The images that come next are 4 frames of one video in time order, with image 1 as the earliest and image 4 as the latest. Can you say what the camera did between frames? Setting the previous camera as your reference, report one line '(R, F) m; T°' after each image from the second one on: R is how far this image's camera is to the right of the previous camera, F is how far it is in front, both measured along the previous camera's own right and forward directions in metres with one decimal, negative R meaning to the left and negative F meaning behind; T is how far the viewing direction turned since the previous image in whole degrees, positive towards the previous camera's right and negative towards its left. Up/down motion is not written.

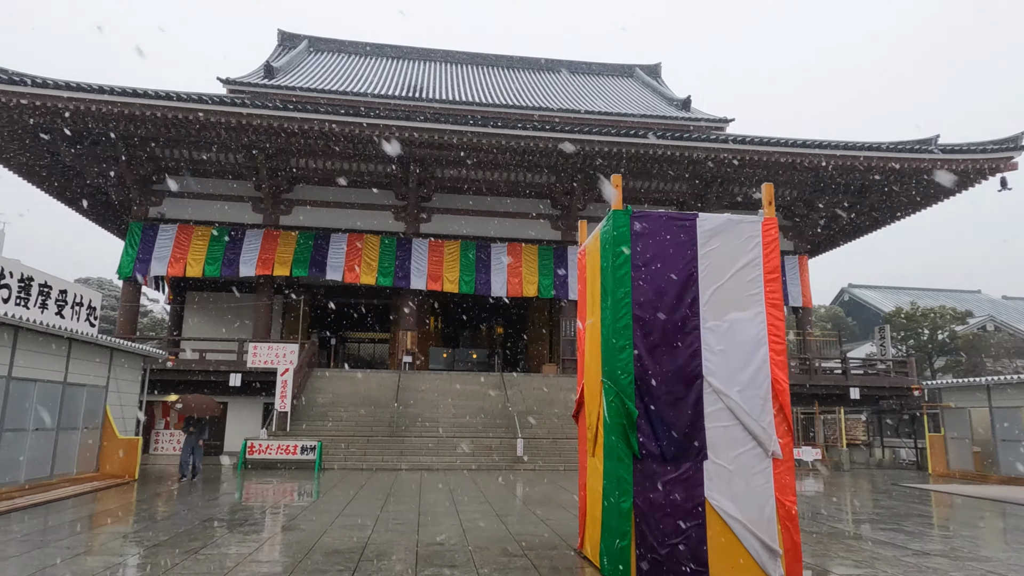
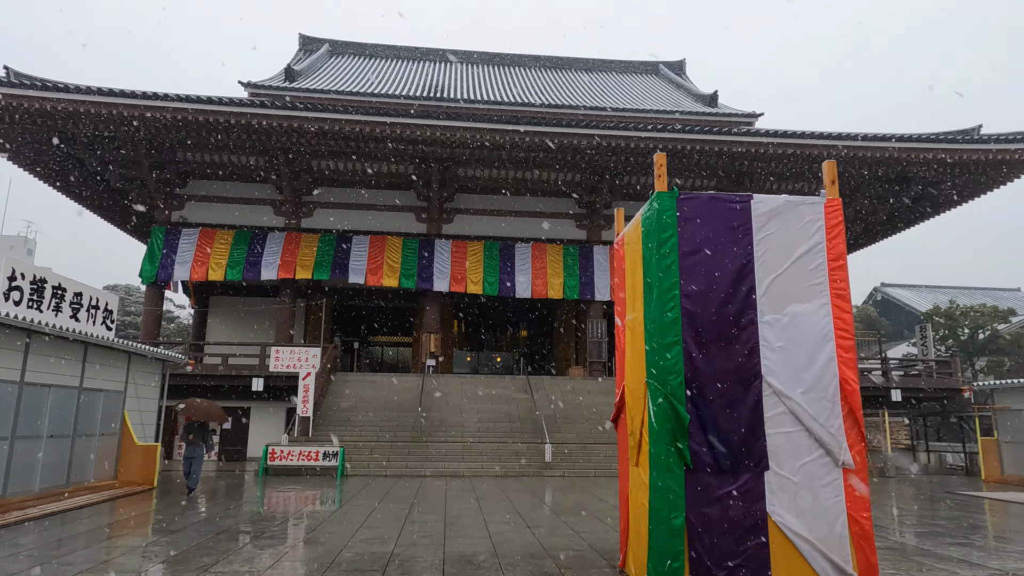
(-0.1, +0.4) m; -2°
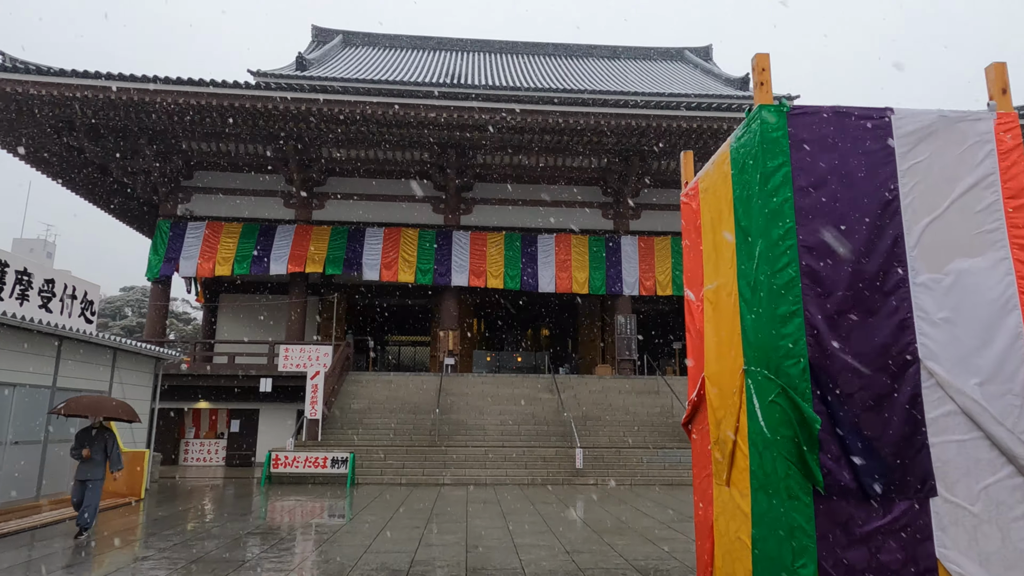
(-0.1, +1.0) m; -2°
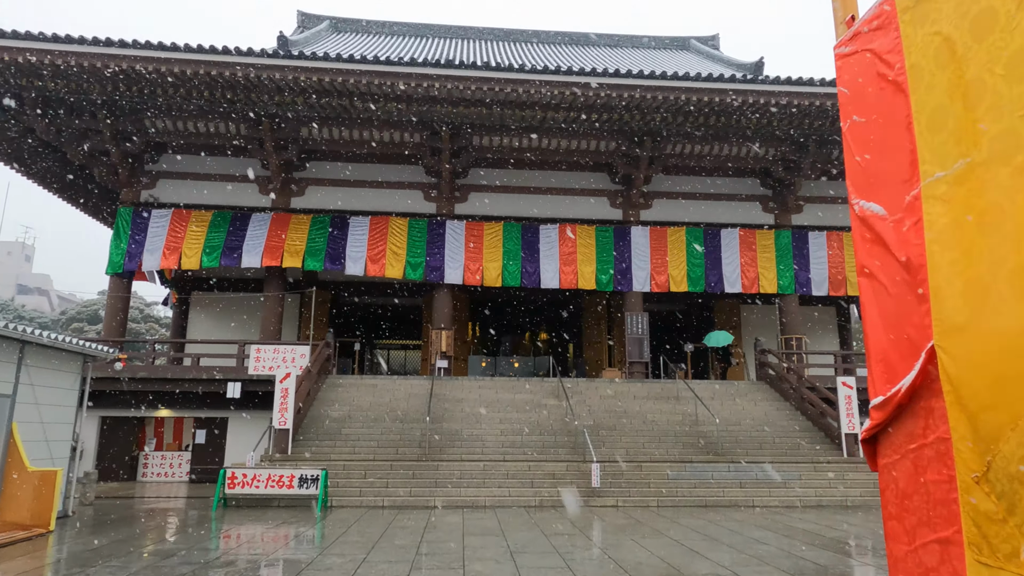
(-0.1, +1.5) m; +1°
